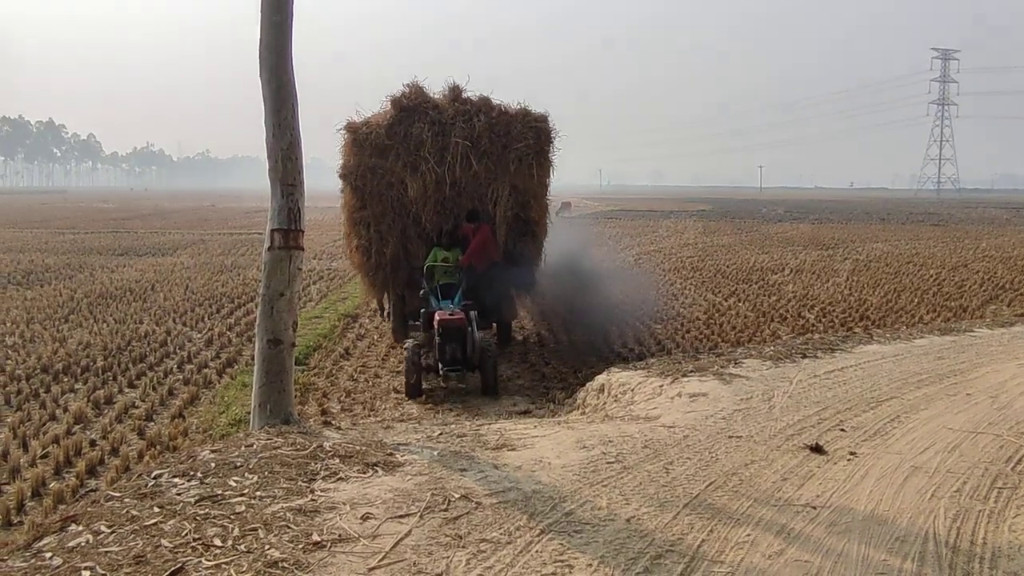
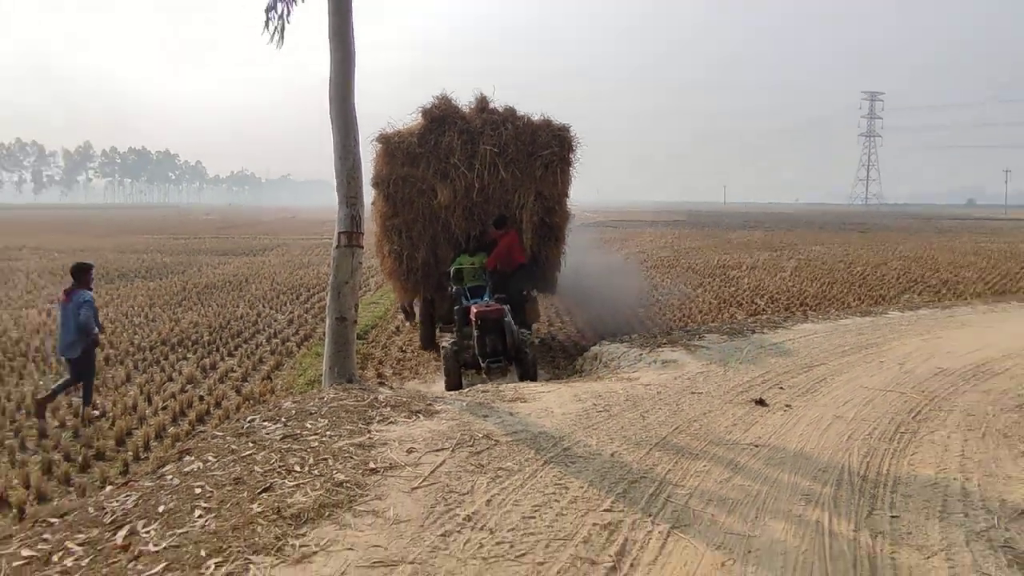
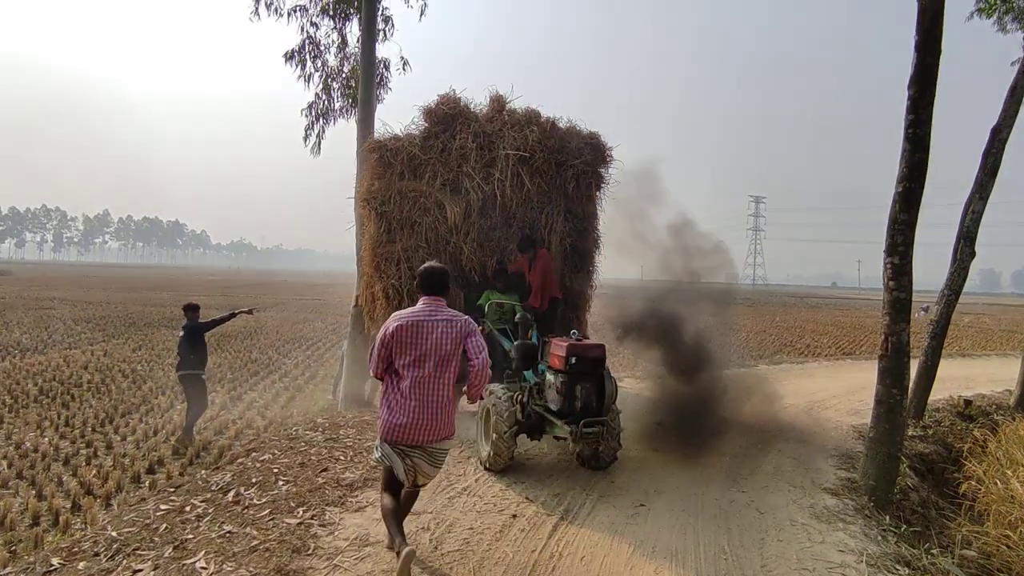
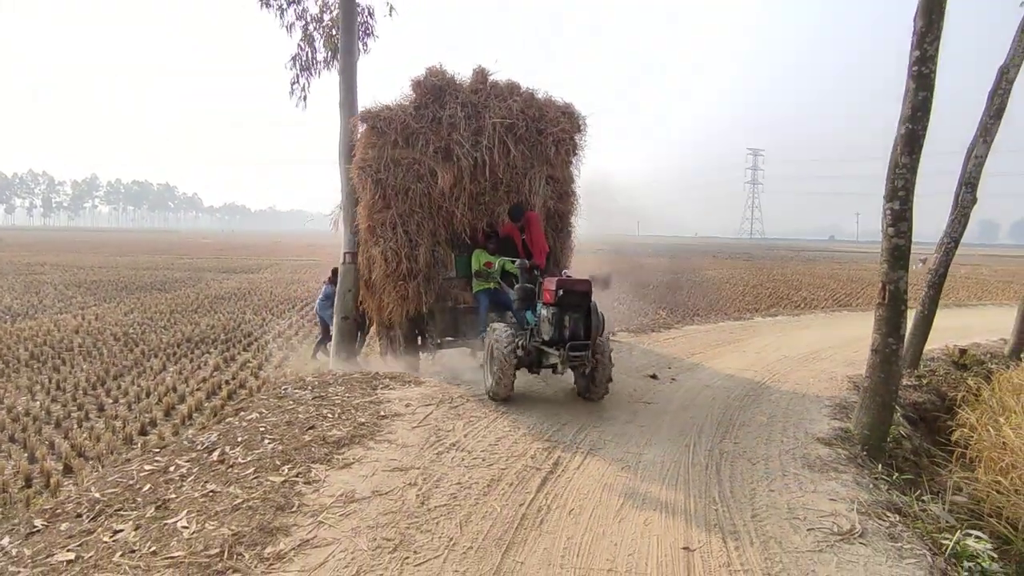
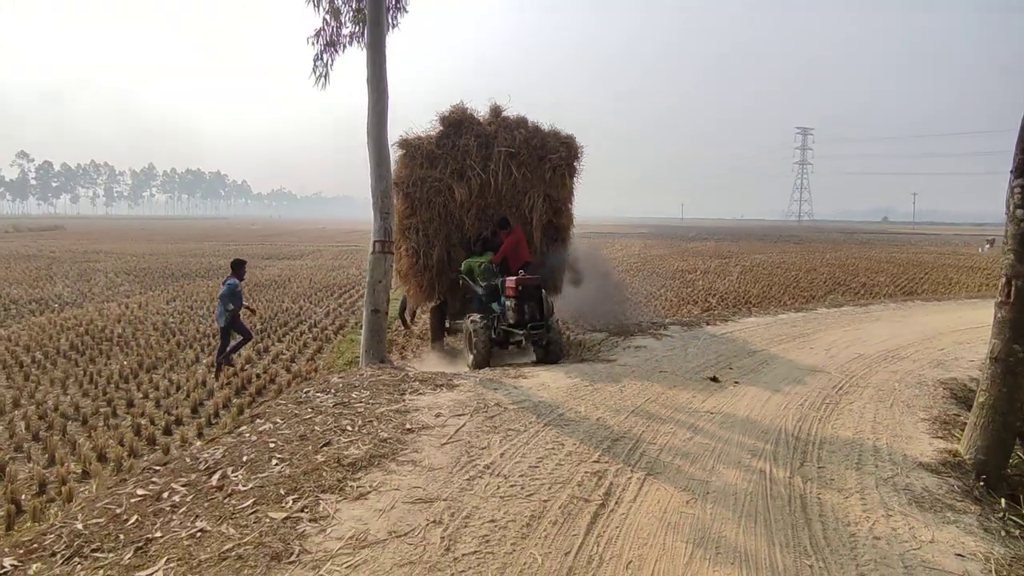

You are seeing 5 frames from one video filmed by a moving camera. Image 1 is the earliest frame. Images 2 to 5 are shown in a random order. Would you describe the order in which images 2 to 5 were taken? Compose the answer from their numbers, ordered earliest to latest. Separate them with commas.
2, 5, 4, 3
